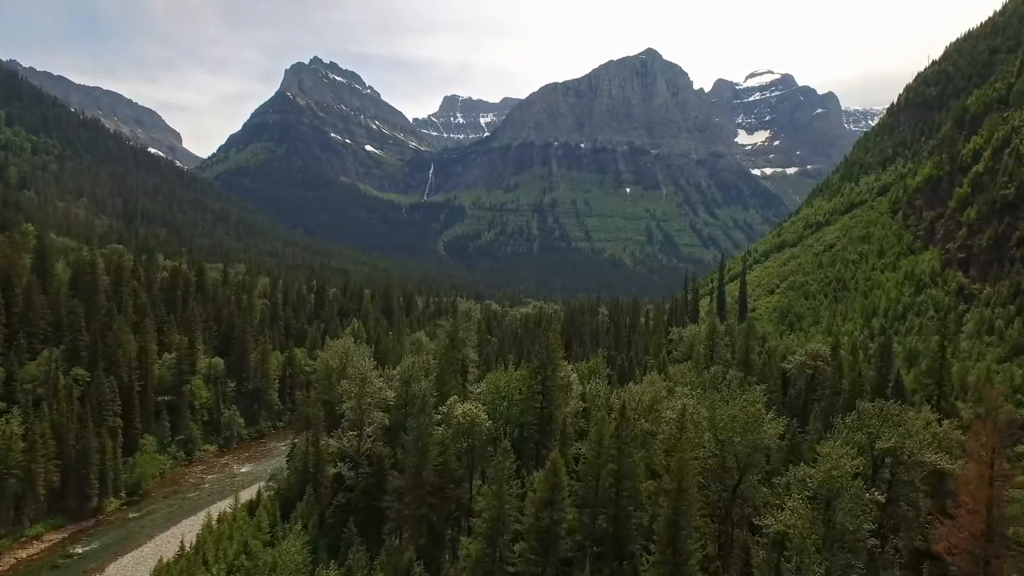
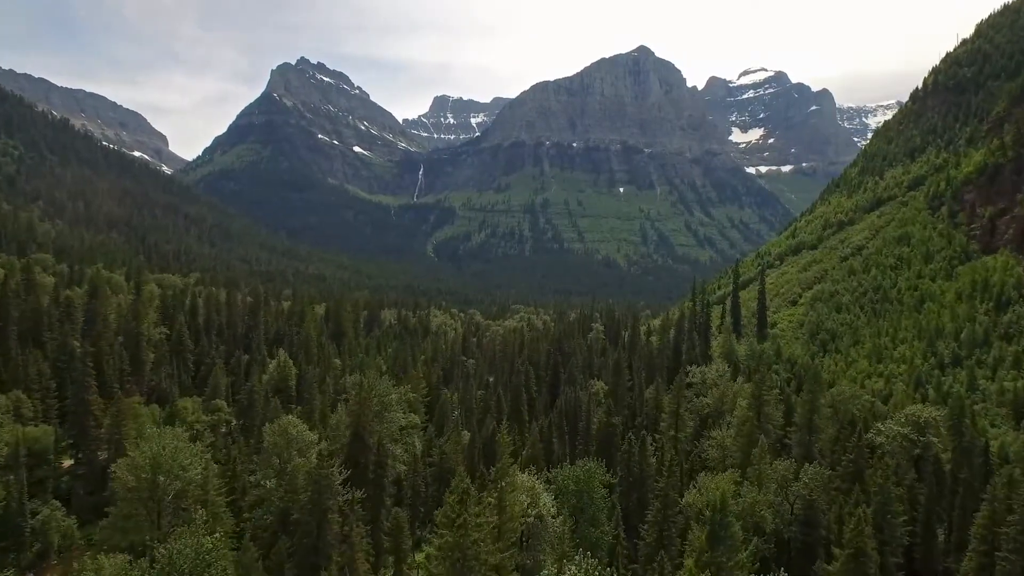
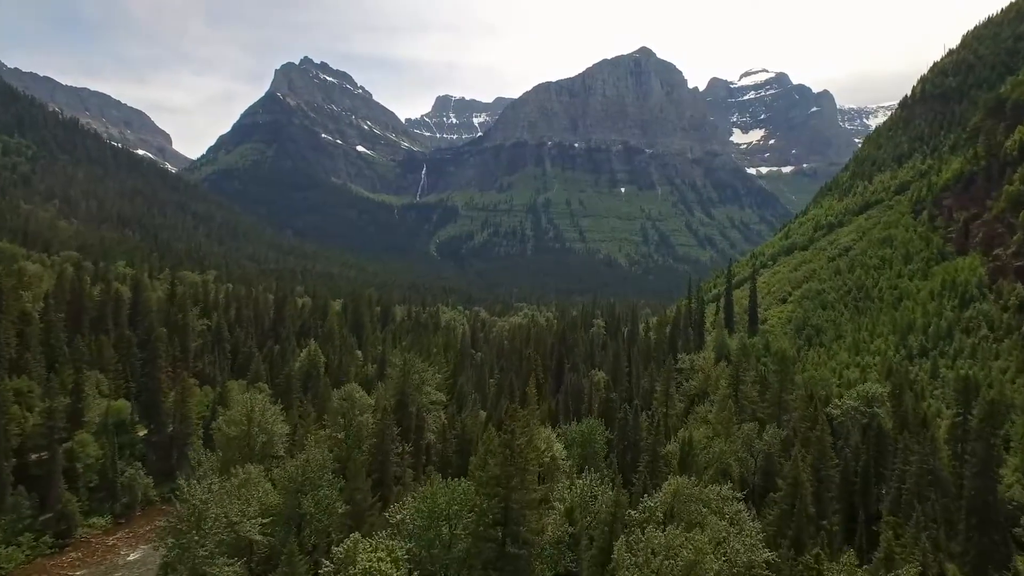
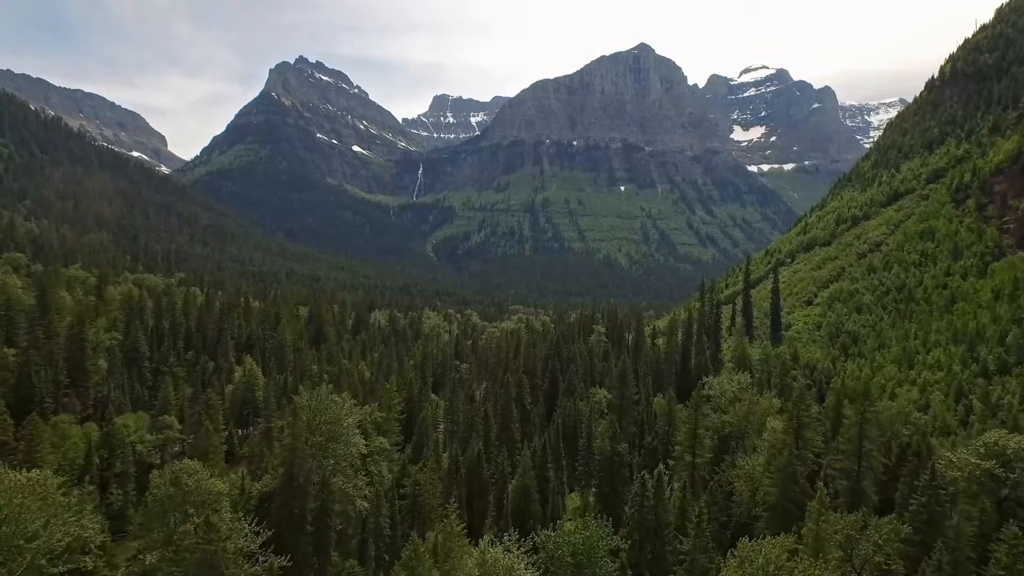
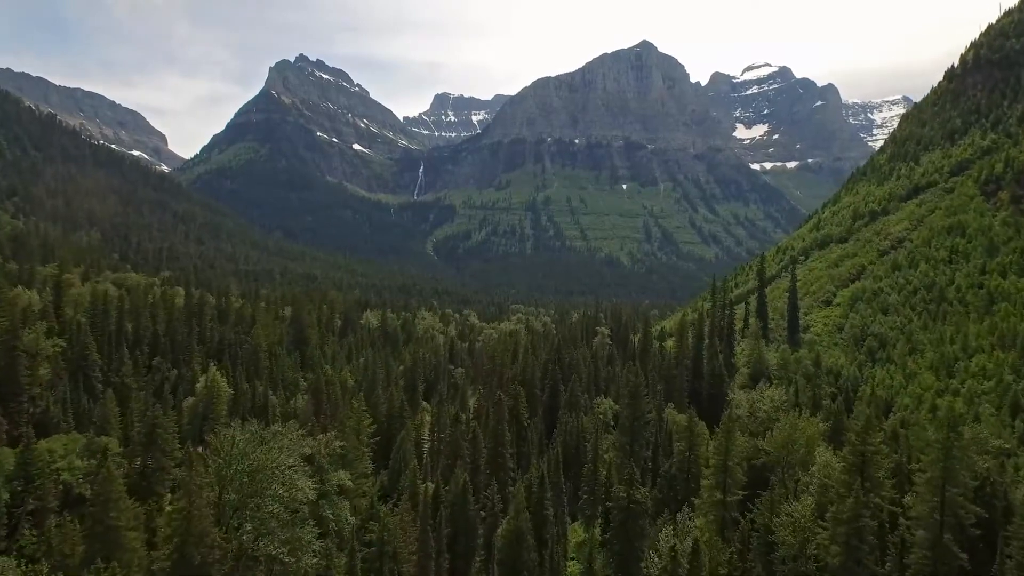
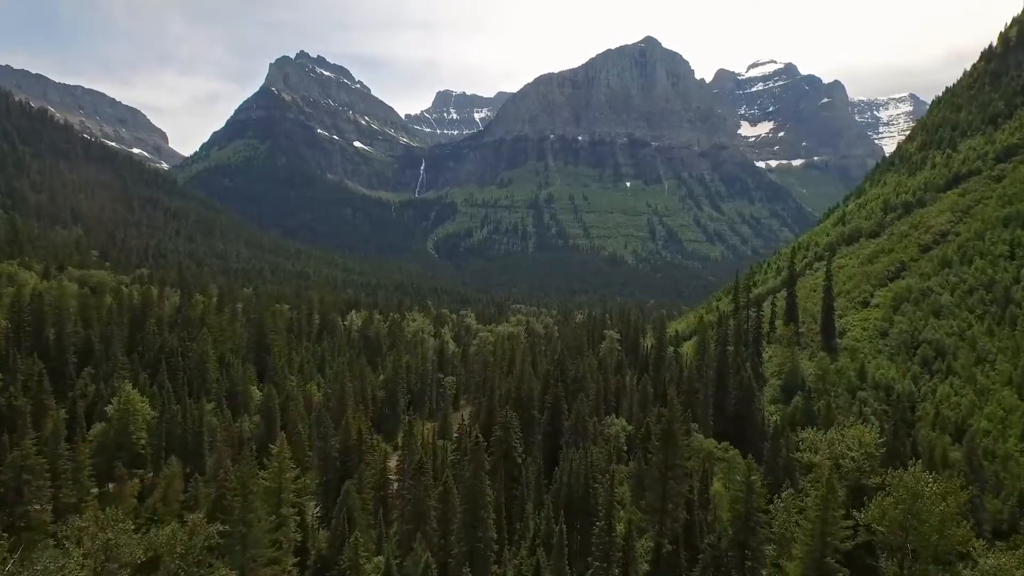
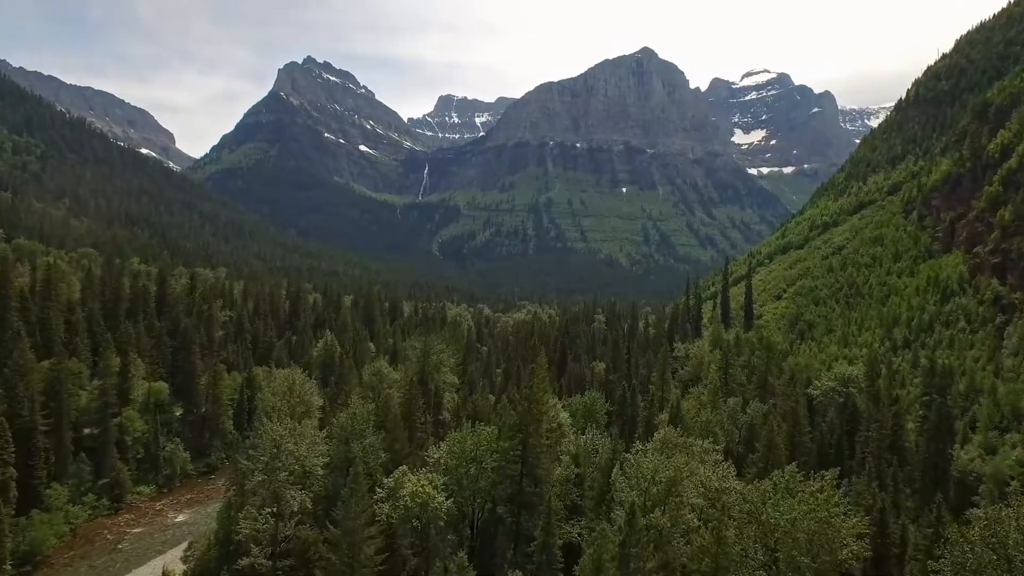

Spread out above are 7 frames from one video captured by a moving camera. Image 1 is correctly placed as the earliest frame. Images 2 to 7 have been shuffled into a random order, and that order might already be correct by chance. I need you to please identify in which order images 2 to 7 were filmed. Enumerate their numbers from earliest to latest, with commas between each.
7, 3, 2, 4, 5, 6
